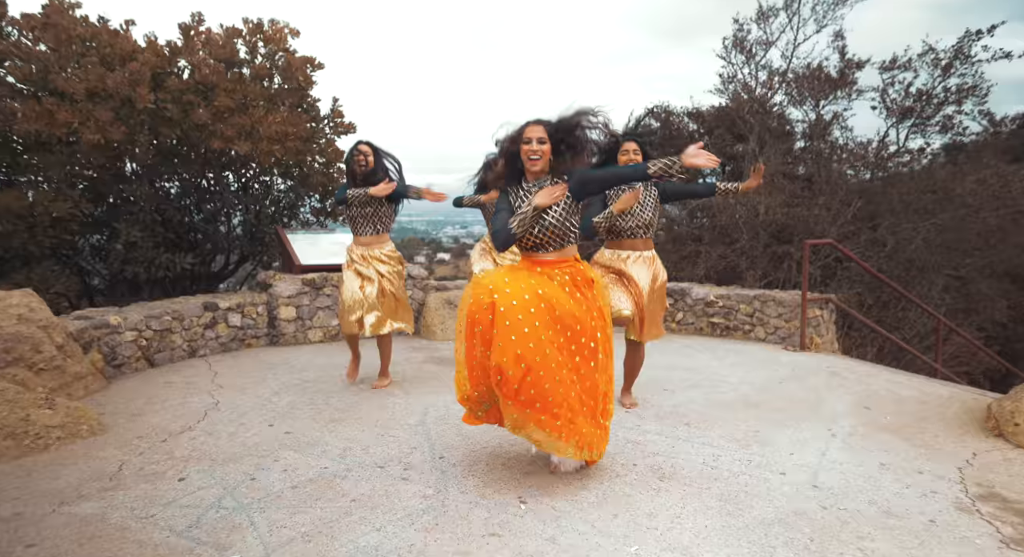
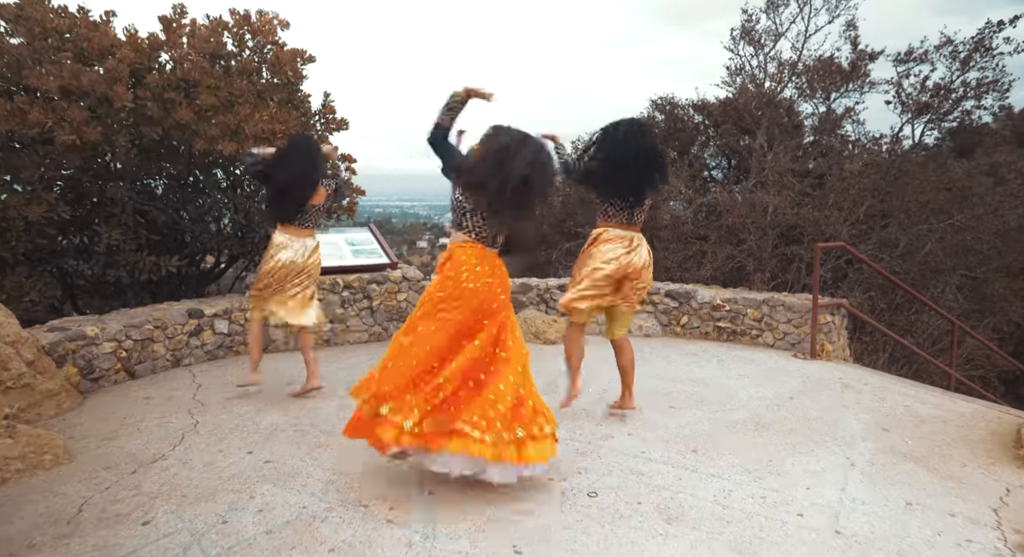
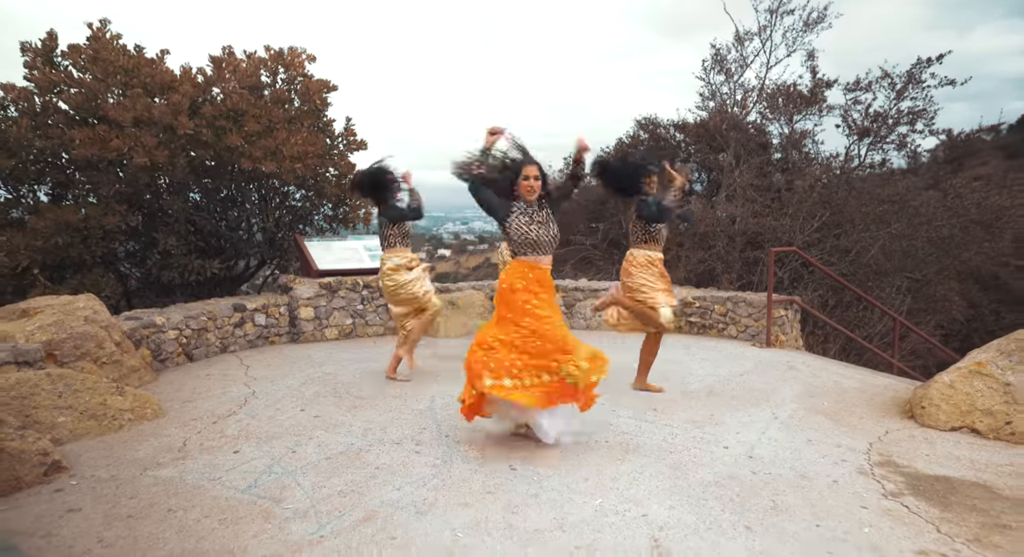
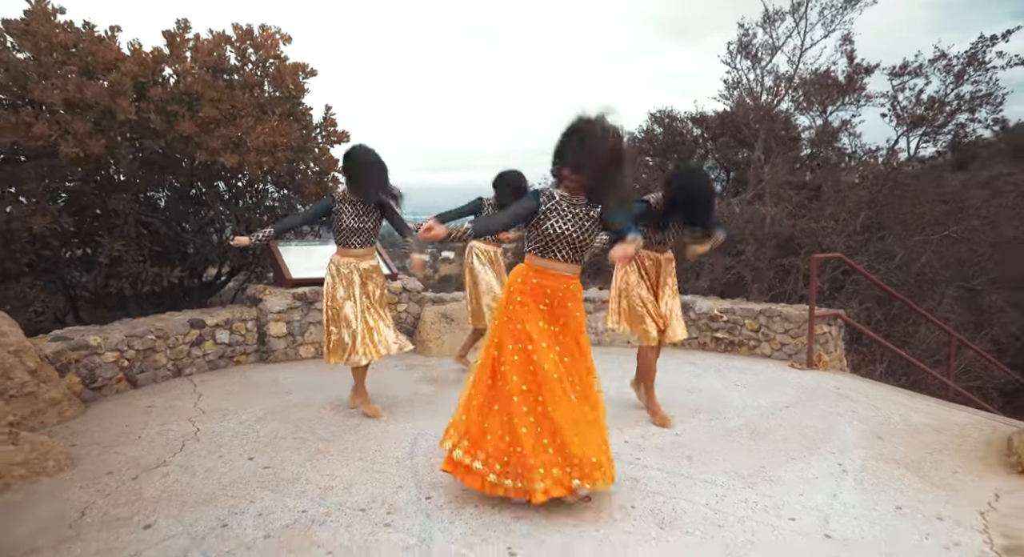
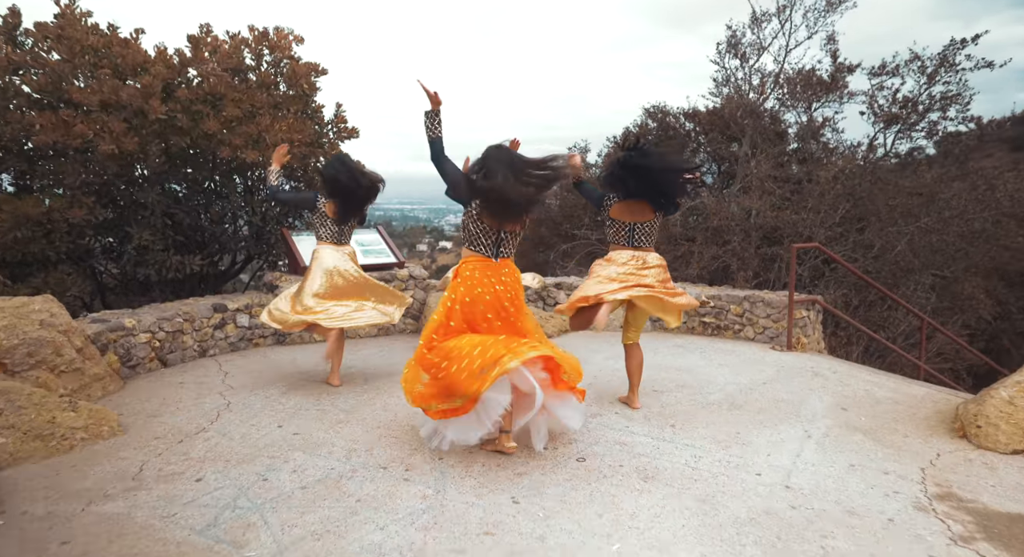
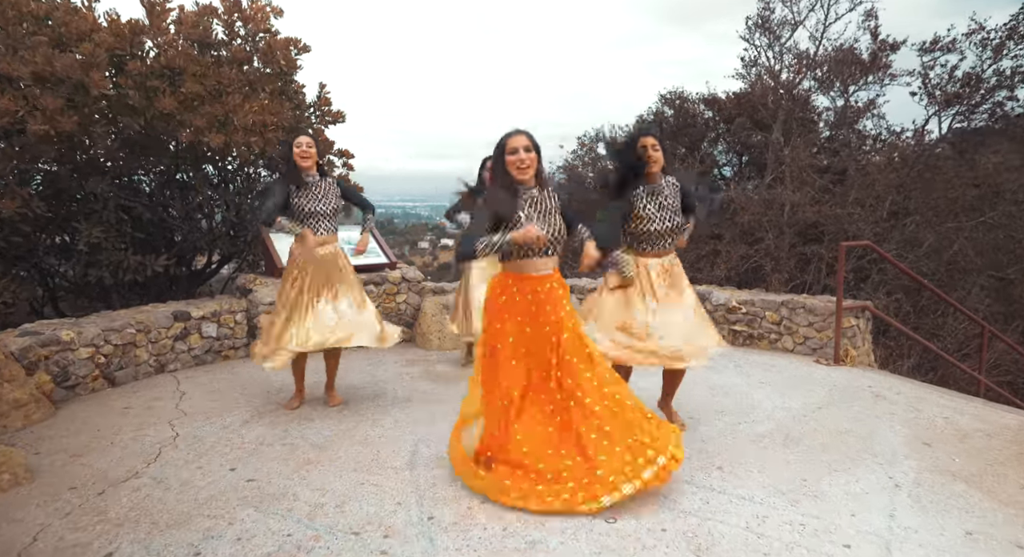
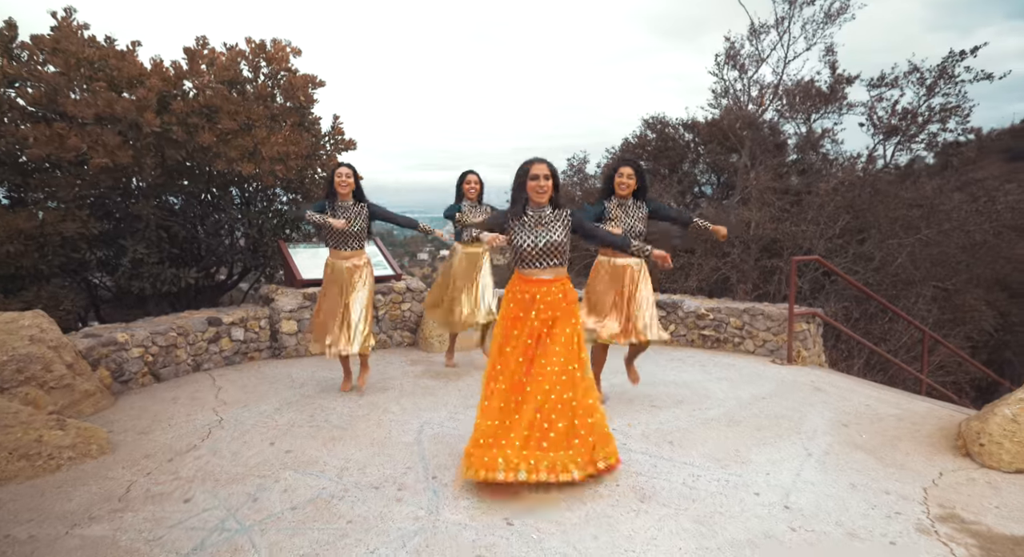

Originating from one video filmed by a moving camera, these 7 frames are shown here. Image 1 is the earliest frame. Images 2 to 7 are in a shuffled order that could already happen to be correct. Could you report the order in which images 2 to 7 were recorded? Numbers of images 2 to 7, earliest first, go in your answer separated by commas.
3, 5, 2, 6, 4, 7
